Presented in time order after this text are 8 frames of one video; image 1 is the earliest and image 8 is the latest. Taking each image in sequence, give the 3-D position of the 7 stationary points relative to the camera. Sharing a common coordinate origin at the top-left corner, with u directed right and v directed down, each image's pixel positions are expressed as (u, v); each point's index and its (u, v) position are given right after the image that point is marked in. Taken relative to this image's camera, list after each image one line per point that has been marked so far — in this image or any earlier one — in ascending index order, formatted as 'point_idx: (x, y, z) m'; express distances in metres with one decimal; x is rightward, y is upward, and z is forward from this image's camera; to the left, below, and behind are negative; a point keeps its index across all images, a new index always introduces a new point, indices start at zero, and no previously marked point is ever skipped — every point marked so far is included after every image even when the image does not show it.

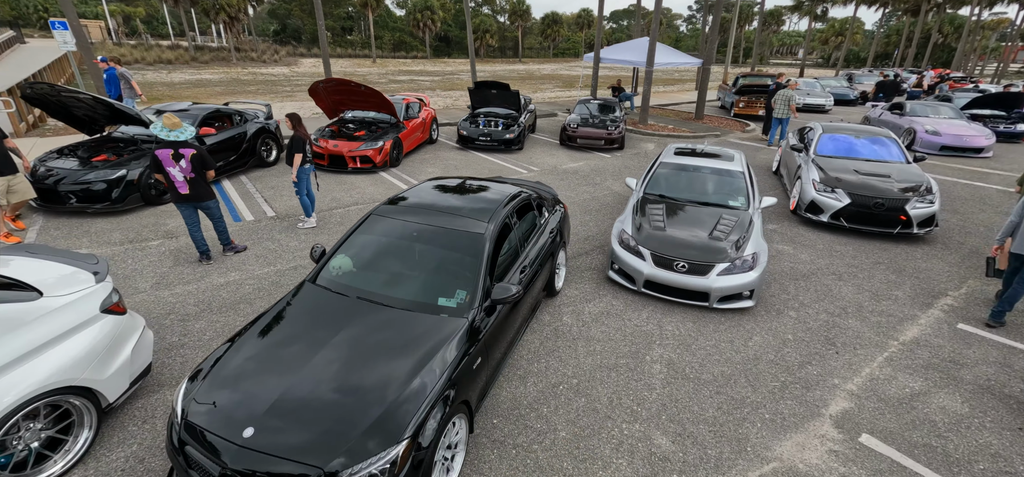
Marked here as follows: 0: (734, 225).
0: (+2.7, +0.2, +5.5) m
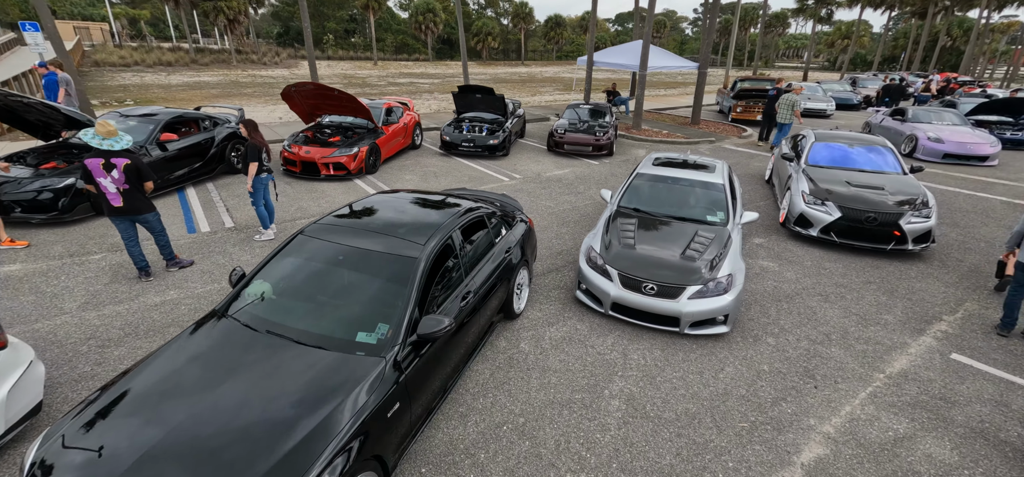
0: (+2.3, 0.0, +5.1) m
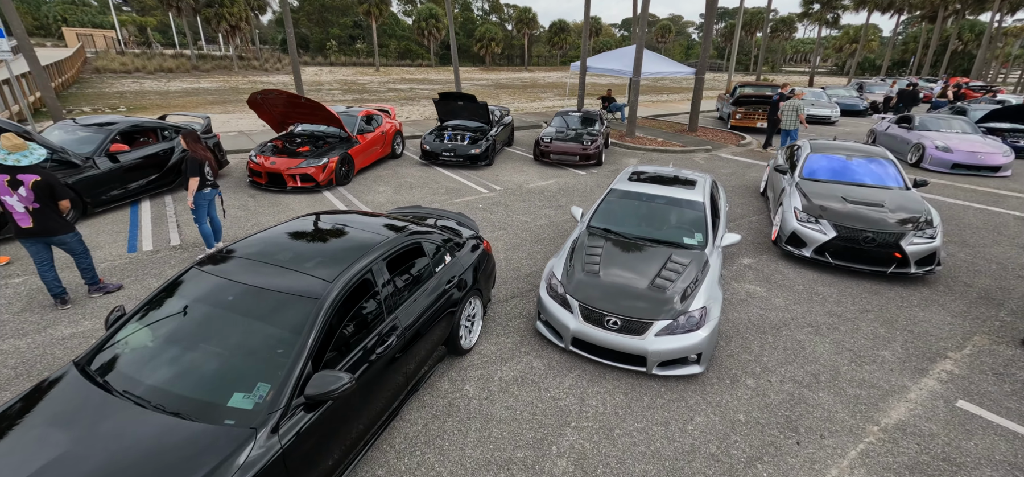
0: (+1.8, -0.3, +4.6) m
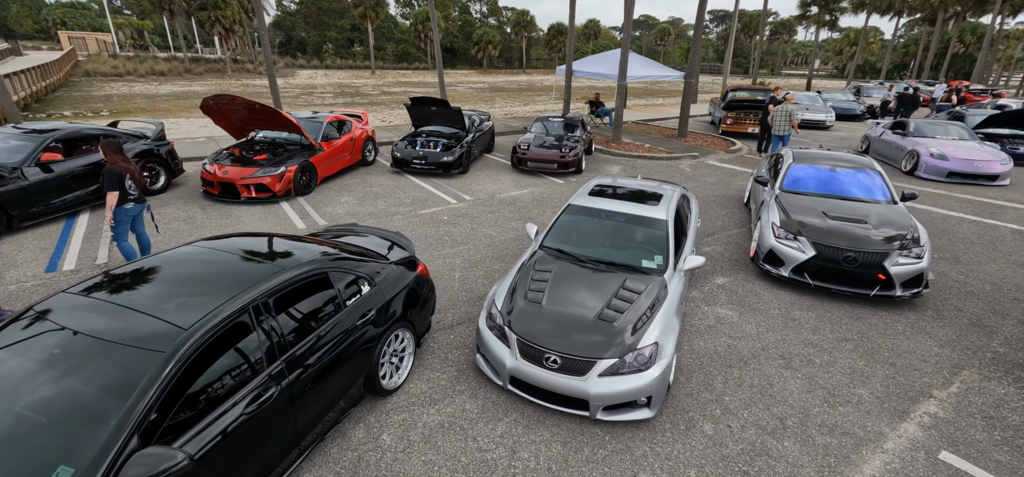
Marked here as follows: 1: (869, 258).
0: (+1.2, -0.5, +4.1) m
1: (+4.2, -0.2, +5.3) m
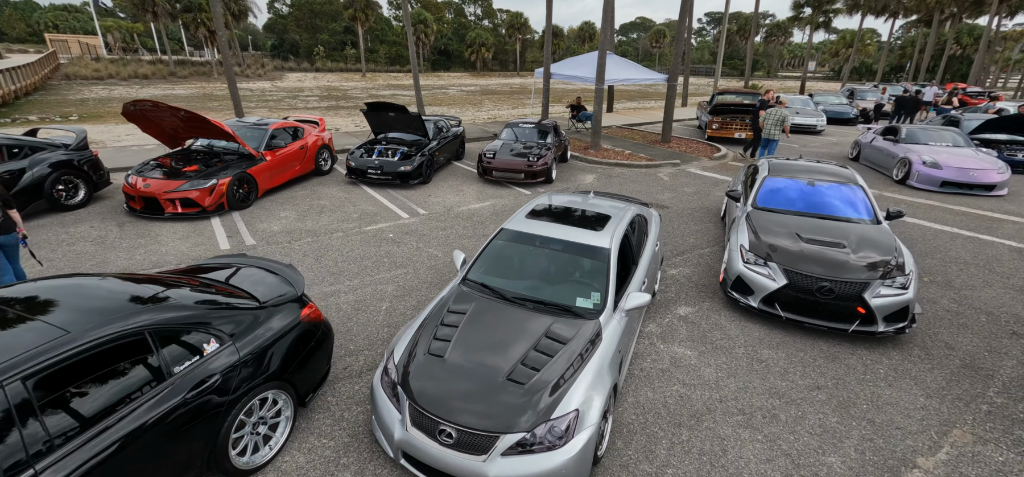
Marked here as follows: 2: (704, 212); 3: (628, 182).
0: (+0.5, -0.8, +3.5) m
1: (+3.5, -0.5, +4.7) m
2: (+3.7, +0.5, +8.6) m
3: (+2.8, +1.4, +10.7) m
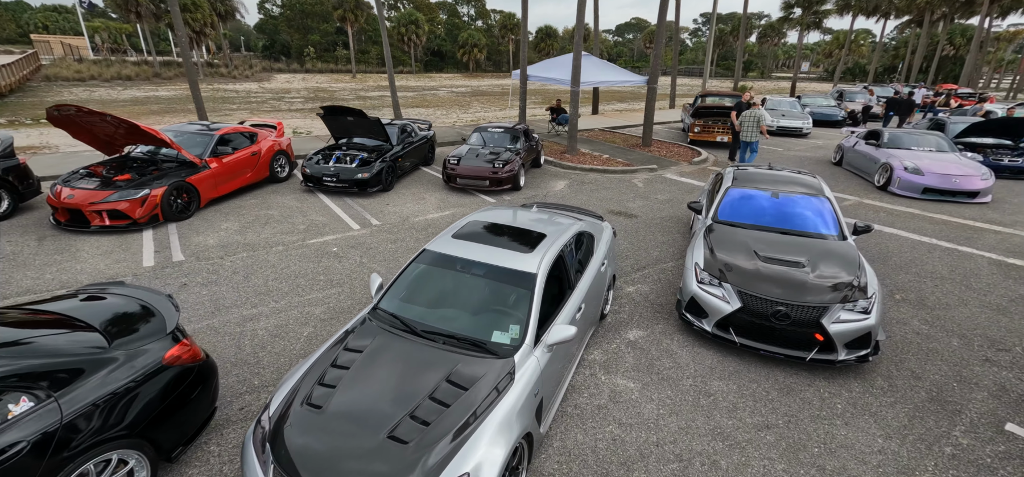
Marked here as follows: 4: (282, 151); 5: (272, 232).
0: (-0.2, -1.0, +3.0) m
1: (+2.8, -0.7, +4.3) m
2: (+3.0, +0.3, +8.2) m
3: (+2.0, +1.2, +10.3) m
4: (-4.8, +1.8, +9.3) m
5: (-3.7, +0.1, +7.0) m
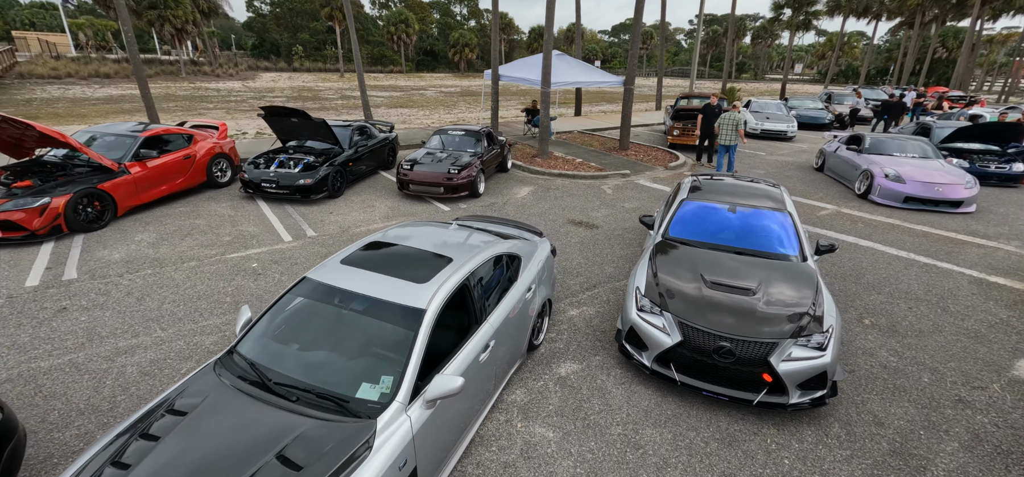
0: (-1.0, -1.2, +2.5) m
1: (+2.0, -0.9, +3.7) m
2: (+2.1, +0.1, +7.7) m
3: (+1.2, +0.9, +9.8) m
4: (-5.6, +1.6, +8.7) m
5: (-4.5, -0.1, +6.3) m
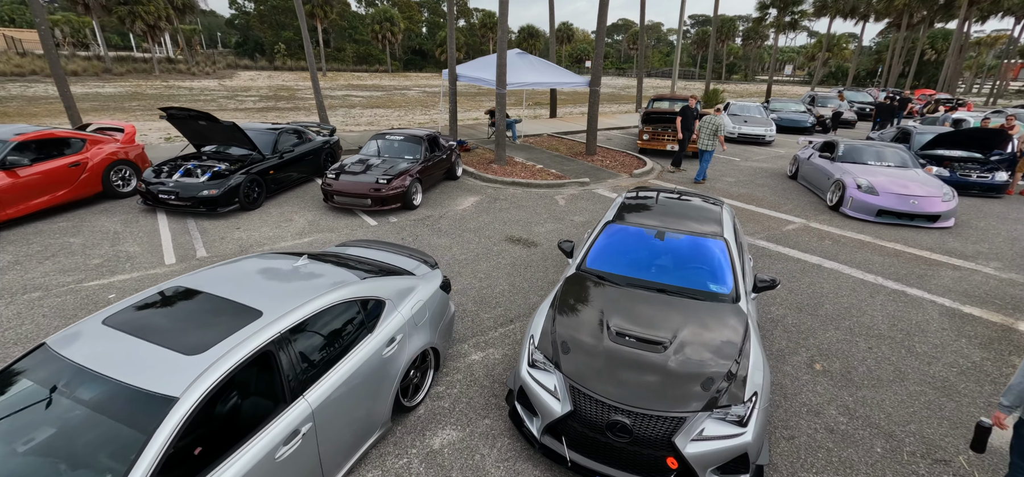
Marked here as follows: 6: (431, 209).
0: (-2.1, -1.5, +1.6) m
1: (+0.9, -1.2, +2.9) m
2: (+1.0, -0.2, +6.9) m
3: (0.0, +0.6, +9.0) m
4: (-6.7, +1.3, +7.8) m
5: (-5.6, -0.4, +5.5) m
6: (-1.5, +0.6, +8.6) m
